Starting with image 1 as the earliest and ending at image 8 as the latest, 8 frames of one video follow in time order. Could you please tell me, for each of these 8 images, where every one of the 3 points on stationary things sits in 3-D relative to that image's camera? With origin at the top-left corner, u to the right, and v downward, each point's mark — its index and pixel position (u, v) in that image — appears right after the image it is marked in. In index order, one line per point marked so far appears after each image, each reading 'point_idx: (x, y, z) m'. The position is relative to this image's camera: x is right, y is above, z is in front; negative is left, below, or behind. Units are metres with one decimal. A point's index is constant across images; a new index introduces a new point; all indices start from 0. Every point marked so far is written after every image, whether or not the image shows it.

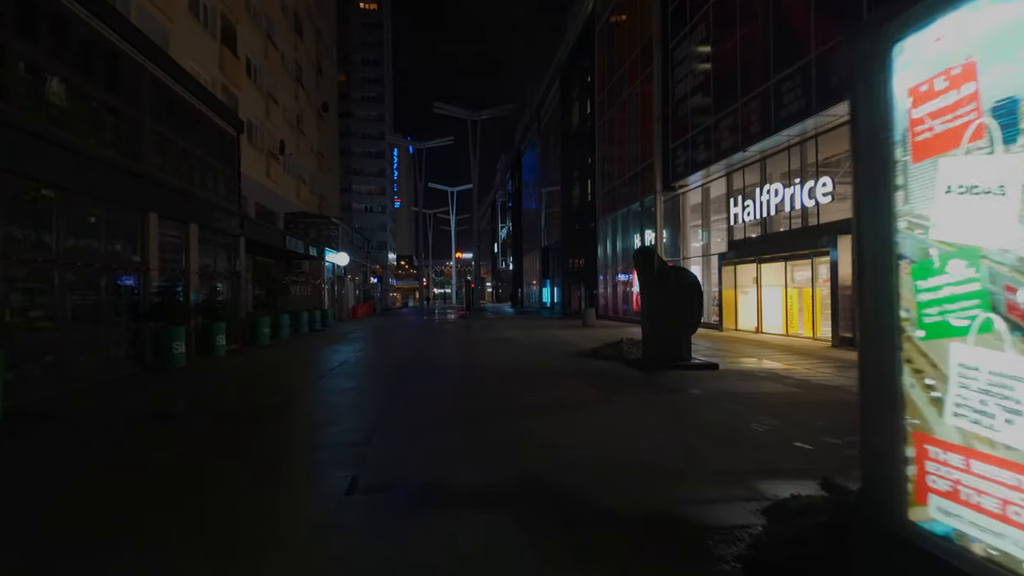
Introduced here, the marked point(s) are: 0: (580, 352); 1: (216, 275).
0: (+1.9, -1.9, +16.1) m
1: (-9.7, +0.5, +18.9) m
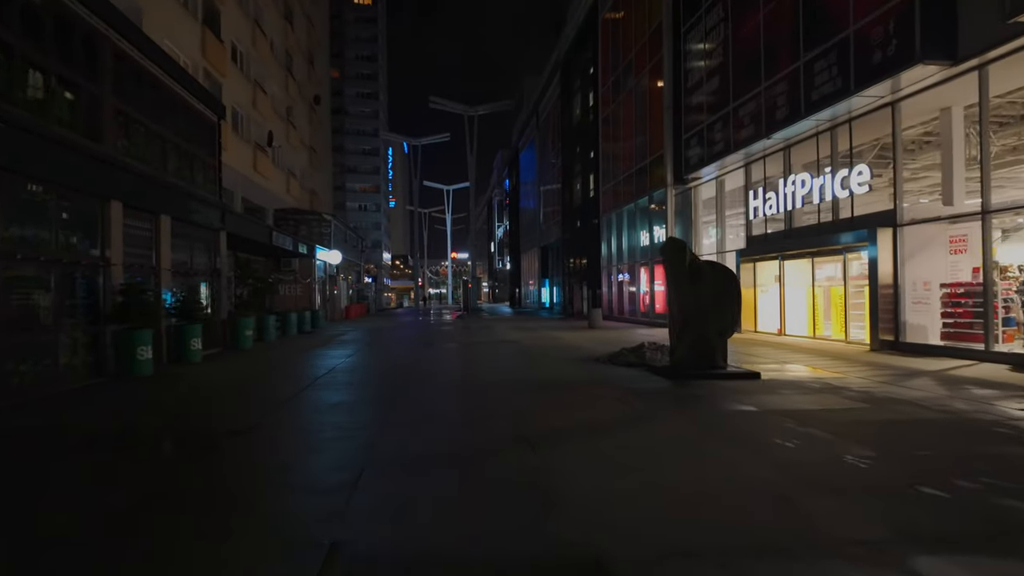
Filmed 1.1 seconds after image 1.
0: (+2.1, -1.8, +14.5) m
1: (-9.5, +0.5, +17.2) m
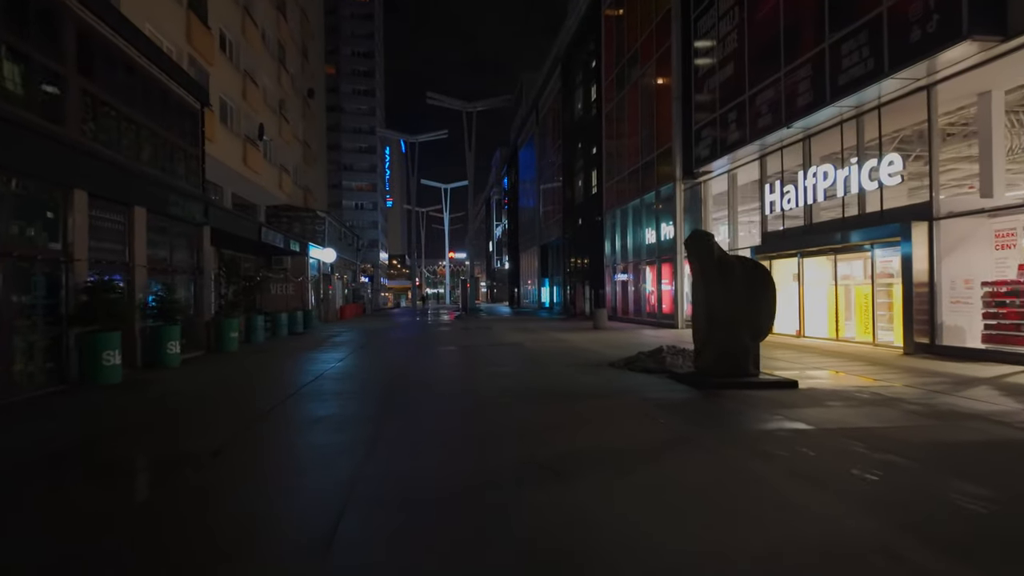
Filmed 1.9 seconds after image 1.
0: (+2.2, -1.8, +13.4) m
1: (-9.4, +0.5, +16.0) m
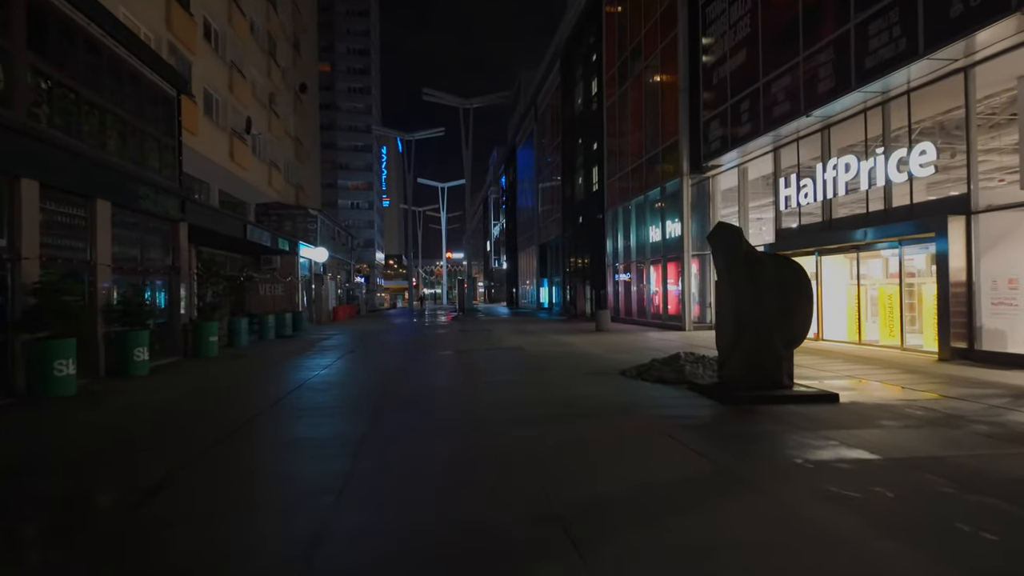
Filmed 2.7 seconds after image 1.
0: (+2.2, -1.8, +12.2) m
1: (-9.4, +0.5, +14.8) m
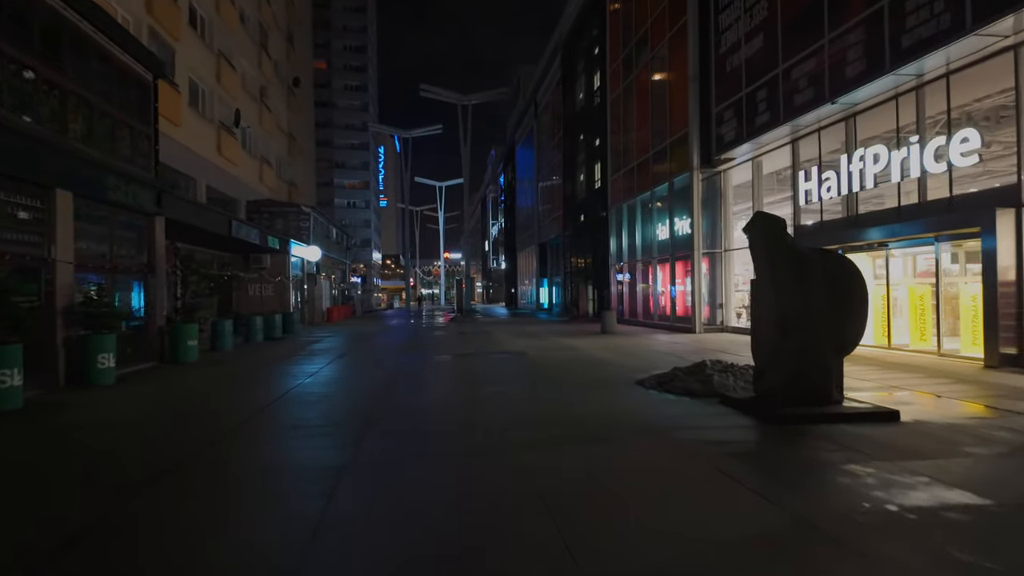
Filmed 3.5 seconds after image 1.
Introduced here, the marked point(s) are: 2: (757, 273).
0: (+2.3, -1.8, +11.0) m
1: (-9.3, +0.5, +13.5) m
2: (+3.4, +0.2, +8.0) m
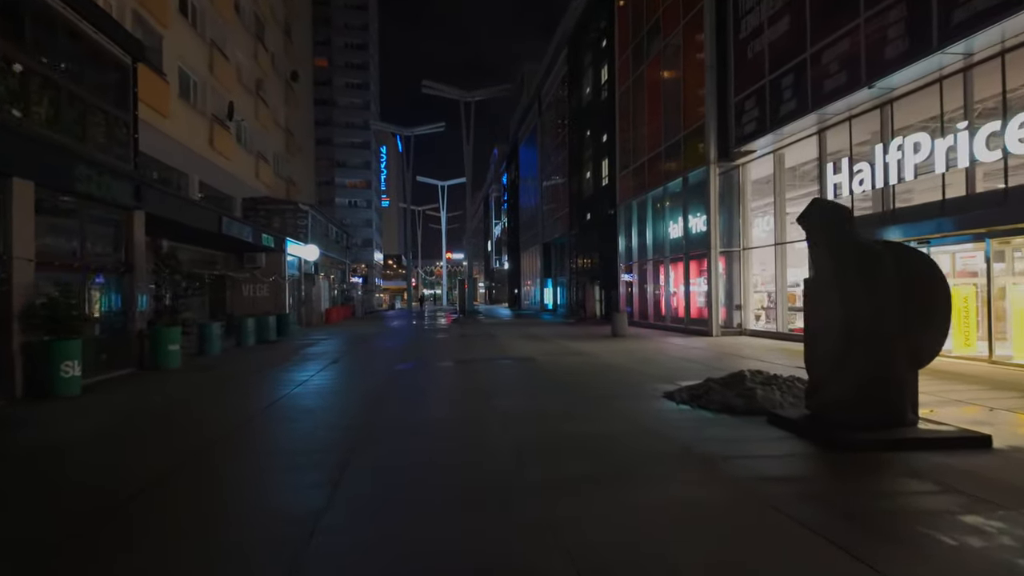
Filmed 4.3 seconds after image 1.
0: (+2.5, -1.8, +9.8) m
1: (-9.1, +0.5, +12.4) m
2: (+3.6, +0.2, +6.8) m
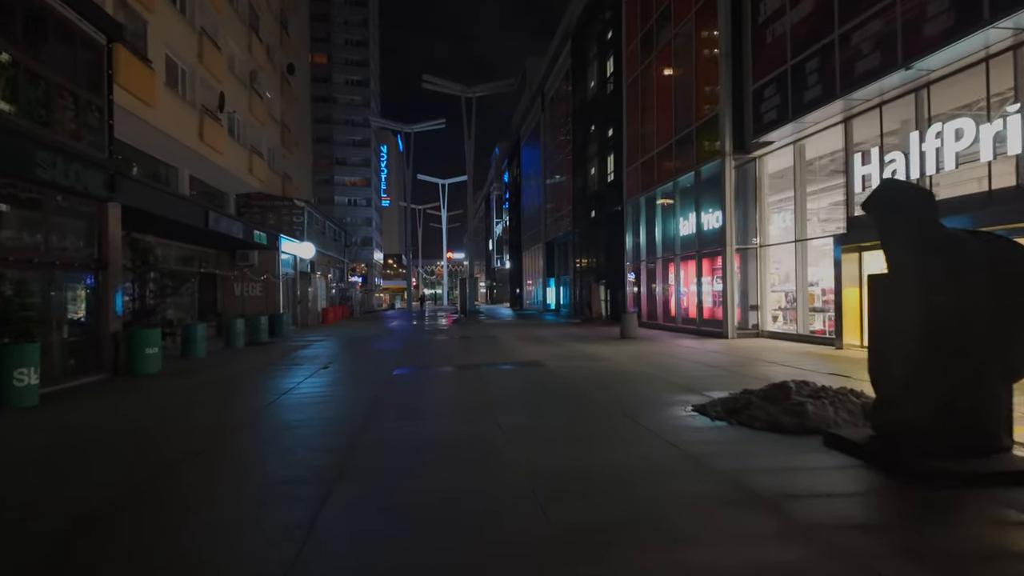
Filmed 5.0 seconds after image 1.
0: (+2.6, -1.8, +8.7) m
1: (-9.0, +0.5, +11.3) m
2: (+3.7, +0.2, +5.7) m
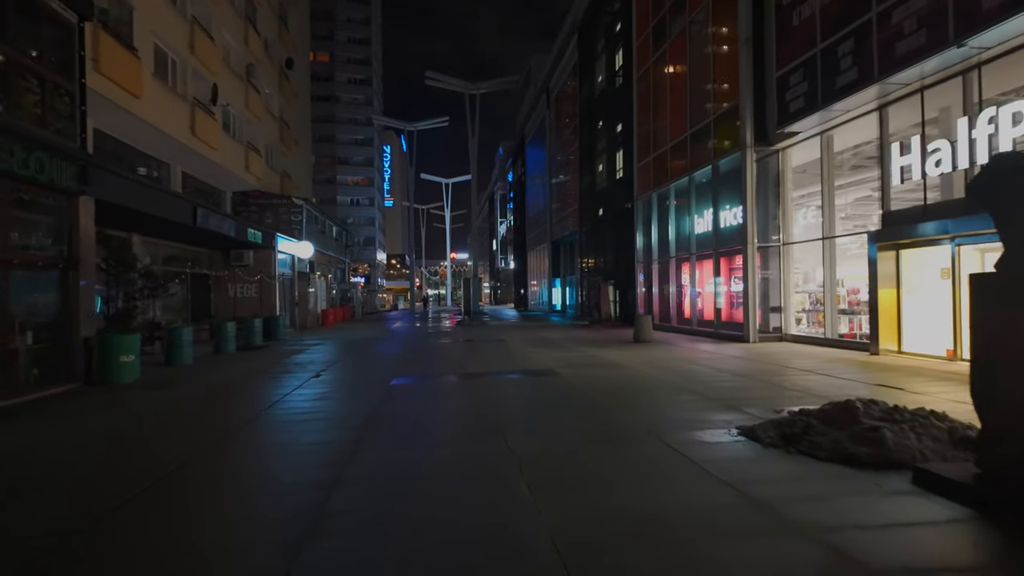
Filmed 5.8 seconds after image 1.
0: (+2.8, -1.8, +7.5) m
1: (-8.8, +0.5, +10.2) m
2: (+3.8, +0.2, +4.5) m
